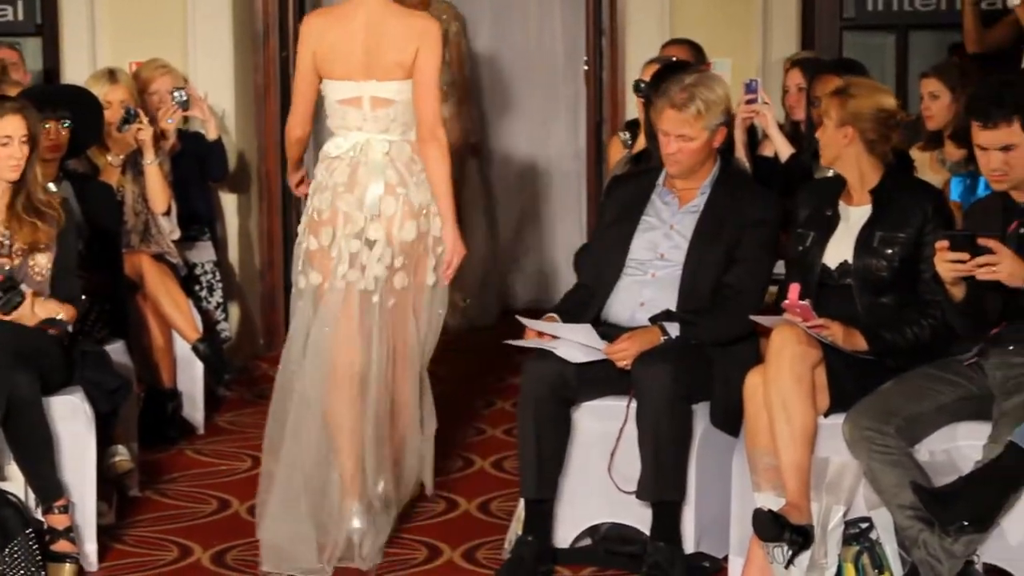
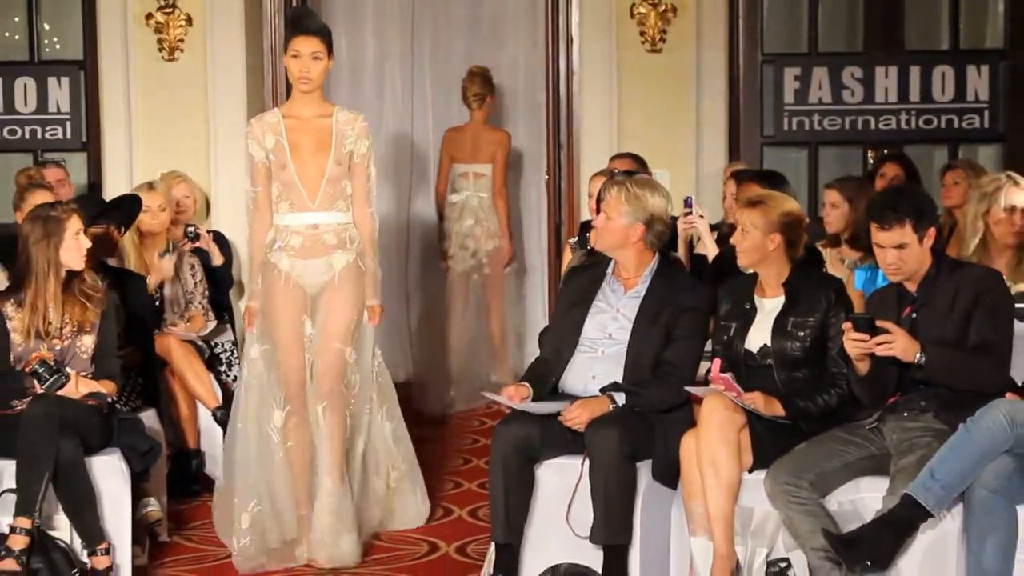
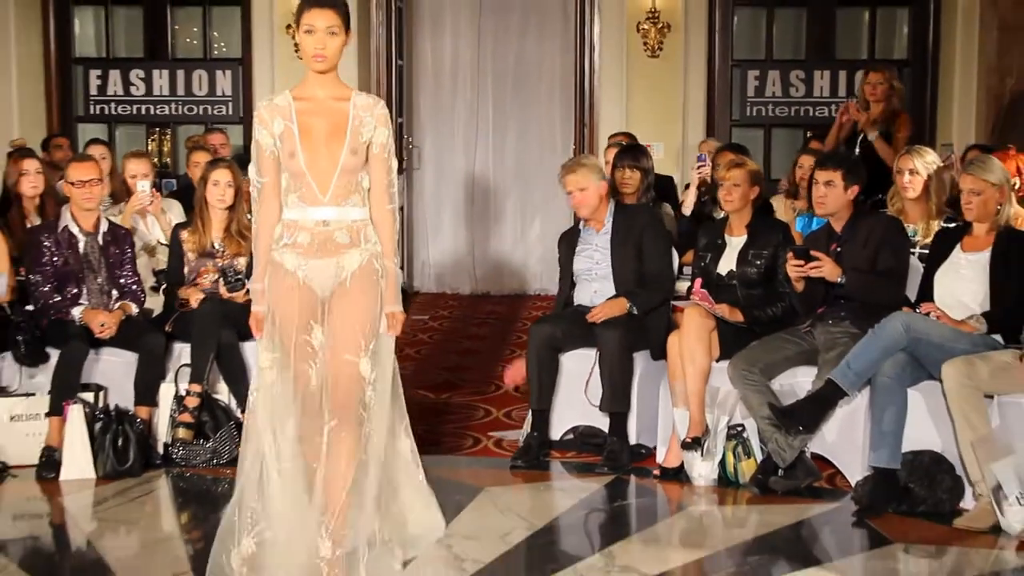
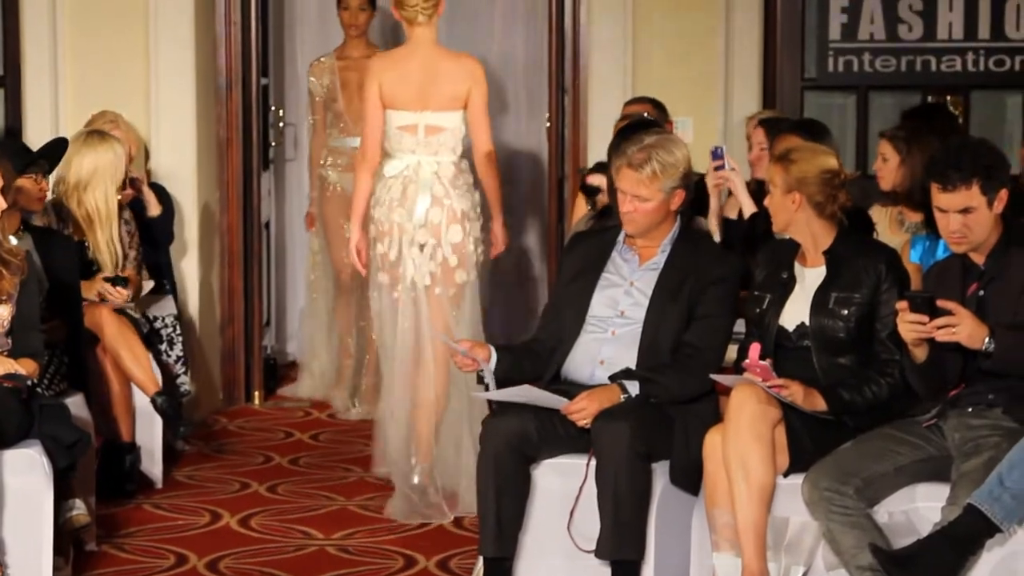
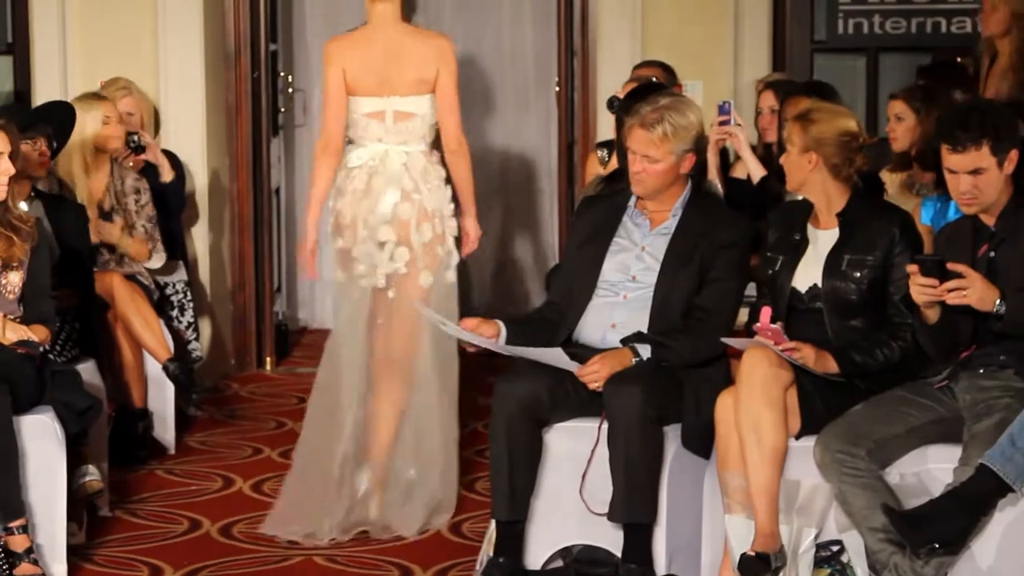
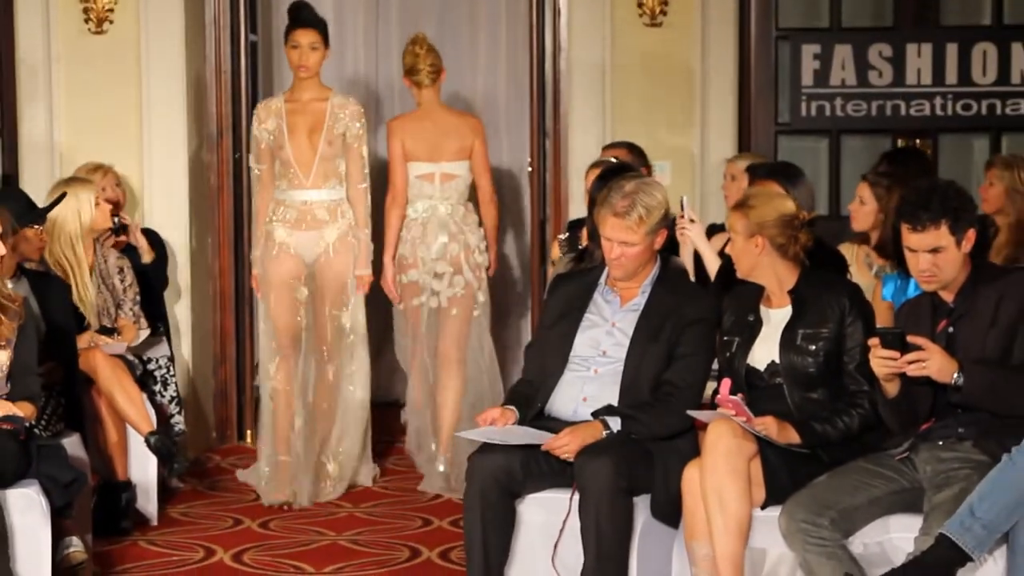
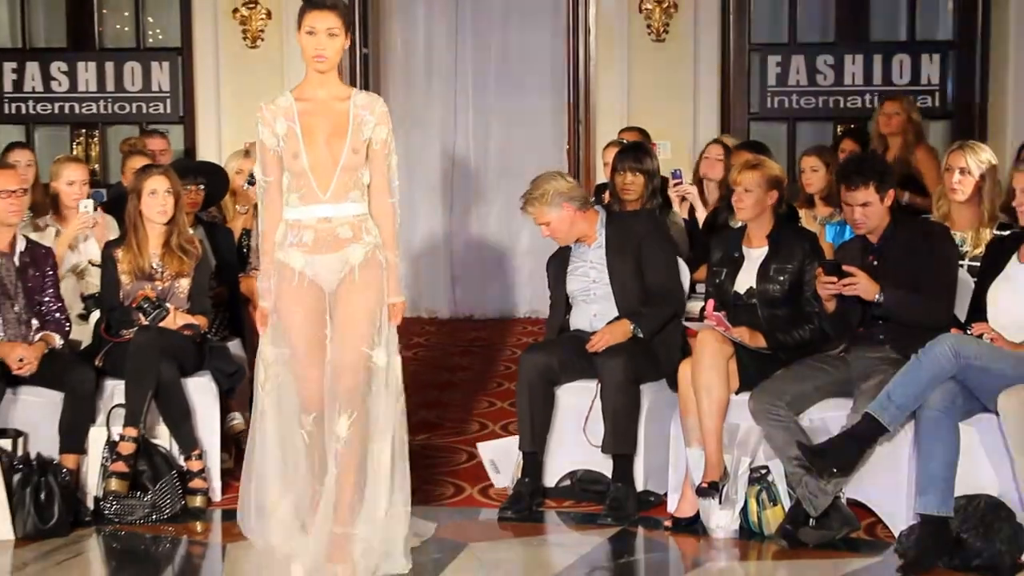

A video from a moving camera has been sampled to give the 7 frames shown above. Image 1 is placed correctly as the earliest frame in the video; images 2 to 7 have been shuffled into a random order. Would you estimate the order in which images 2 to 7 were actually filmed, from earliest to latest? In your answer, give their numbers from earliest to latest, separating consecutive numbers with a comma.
5, 4, 6, 2, 7, 3
